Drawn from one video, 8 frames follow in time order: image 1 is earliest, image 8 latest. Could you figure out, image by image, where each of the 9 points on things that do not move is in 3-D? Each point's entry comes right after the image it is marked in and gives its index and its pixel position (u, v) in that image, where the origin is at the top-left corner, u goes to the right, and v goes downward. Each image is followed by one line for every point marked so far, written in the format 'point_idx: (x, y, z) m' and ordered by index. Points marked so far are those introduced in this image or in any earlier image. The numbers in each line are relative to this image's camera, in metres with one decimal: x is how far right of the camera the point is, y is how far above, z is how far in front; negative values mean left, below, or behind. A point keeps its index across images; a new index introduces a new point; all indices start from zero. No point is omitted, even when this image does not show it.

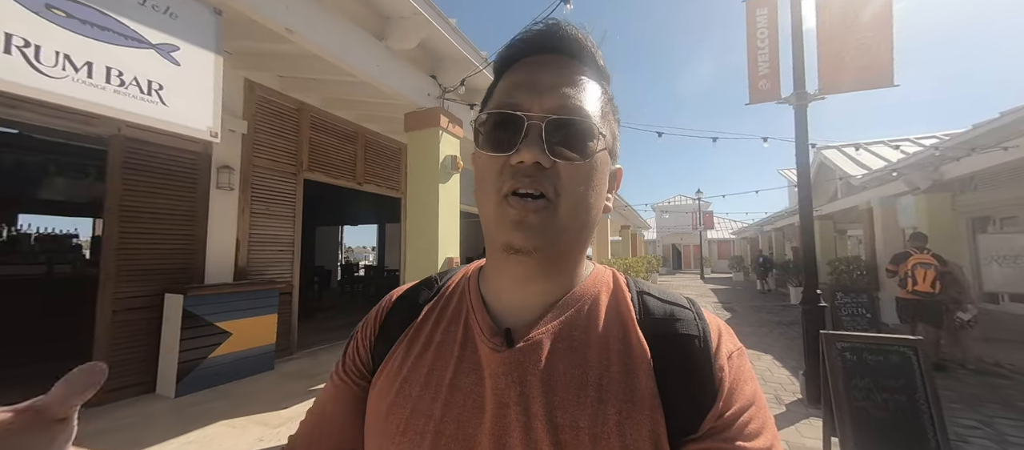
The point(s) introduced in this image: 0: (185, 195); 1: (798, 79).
0: (-3.6, +0.3, +4.0) m
1: (+3.3, +1.7, +4.3) m
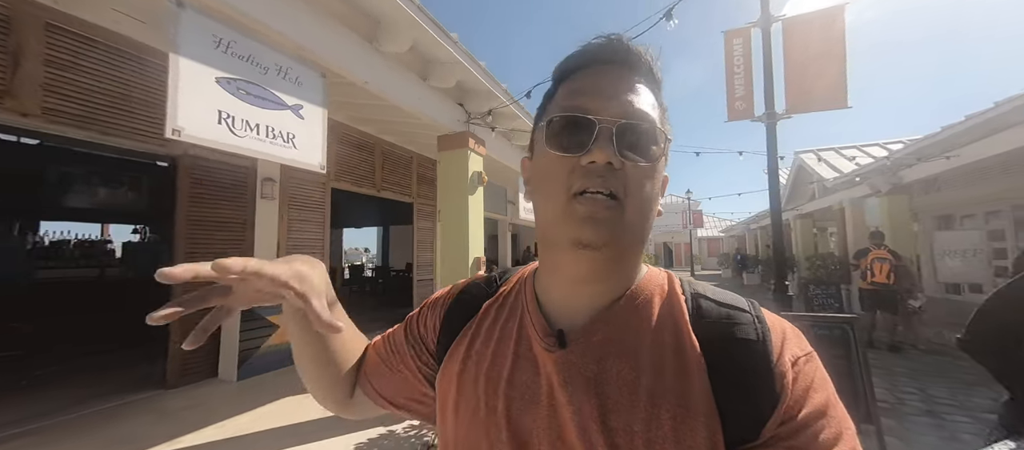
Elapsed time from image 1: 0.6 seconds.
0: (-3.4, +0.2, +4.6) m
1: (+3.4, +1.7, +5.0) m
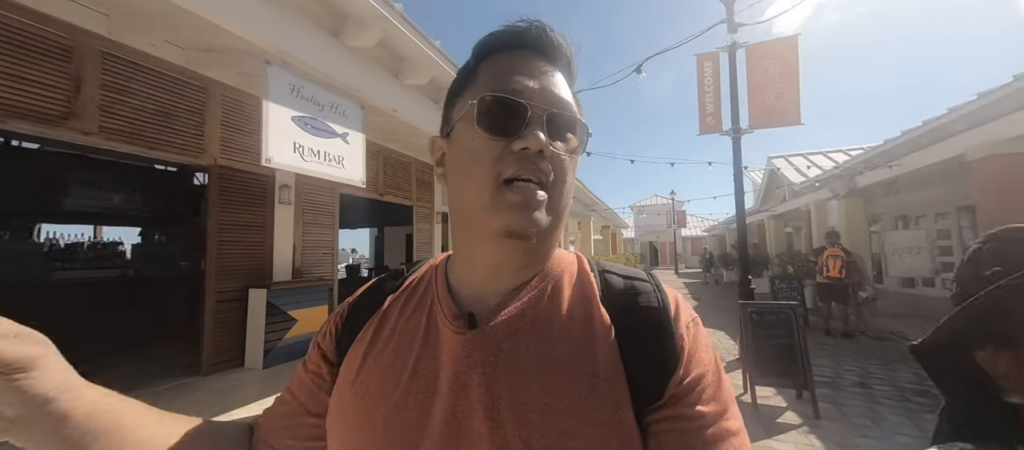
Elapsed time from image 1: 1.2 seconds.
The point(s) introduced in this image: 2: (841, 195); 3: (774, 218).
0: (-3.5, +0.2, +5.0) m
1: (+3.4, +1.6, +5.6) m
2: (+7.6, +0.7, +8.6) m
3: (+9.2, +0.3, +13.0) m
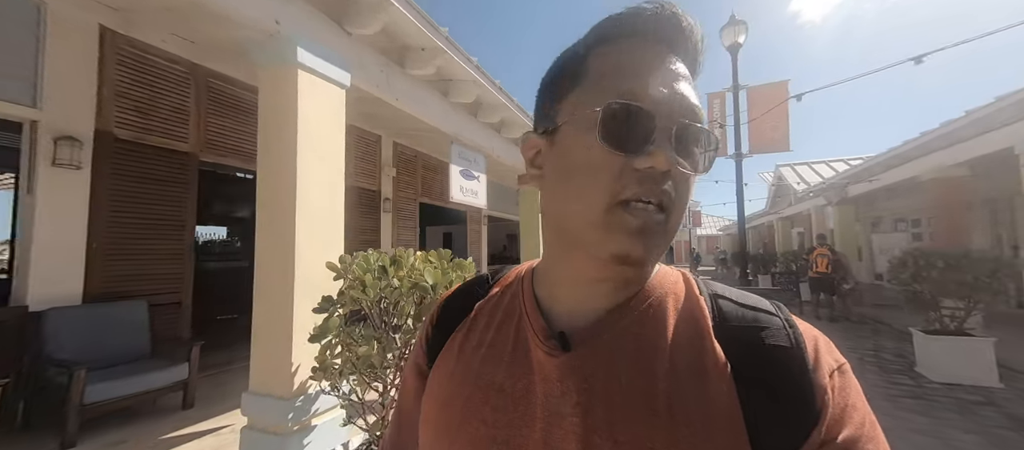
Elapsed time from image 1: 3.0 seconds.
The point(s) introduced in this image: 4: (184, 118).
0: (-2.6, +0.1, +6.7) m
1: (+4.3, +1.6, +7.1) m
2: (+8.6, +0.6, +9.9) m
3: (+10.4, +0.2, +14.3) m
4: (-3.6, +1.2, +4.0) m
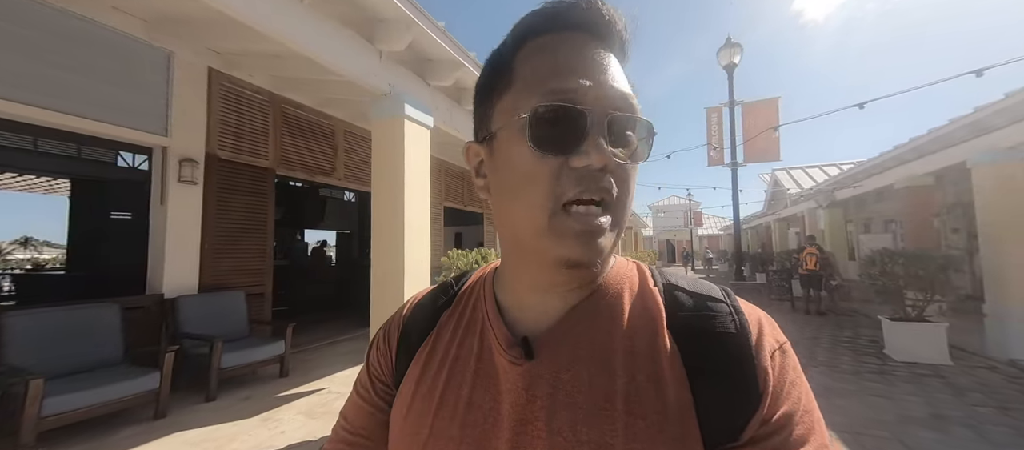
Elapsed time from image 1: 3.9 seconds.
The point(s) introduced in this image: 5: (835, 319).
0: (-2.2, +0.1, +7.5) m
1: (+4.7, +1.5, +7.9) m
2: (+9.0, +0.6, +10.6) m
3: (+10.8, +0.2, +15.0) m
4: (-3.2, +1.1, +4.8) m
5: (+6.9, -2.0, +7.9) m
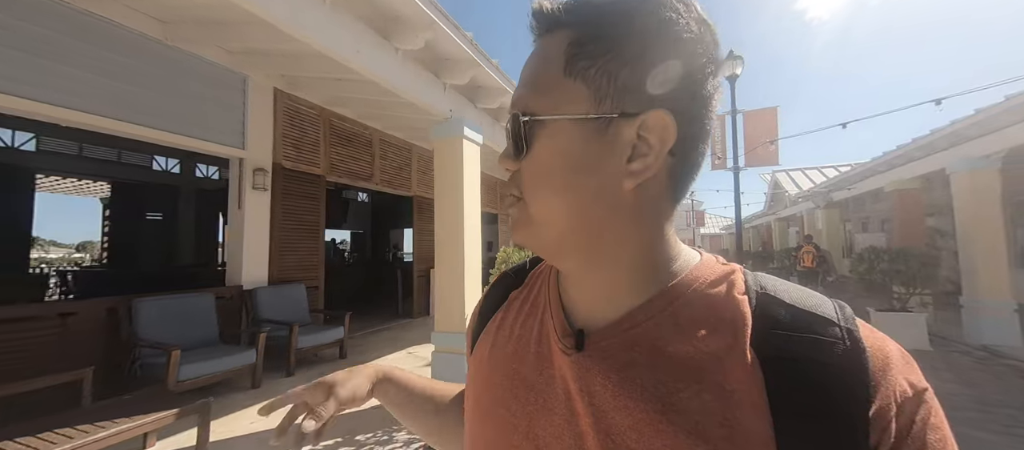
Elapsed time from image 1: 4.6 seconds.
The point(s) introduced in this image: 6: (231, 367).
0: (-1.8, +0.1, +8.1) m
1: (+5.1, +1.5, +8.4) m
2: (+9.4, +0.6, +11.2) m
3: (+11.2, +0.2, +15.6) m
4: (-2.9, +1.1, +5.4) m
5: (+7.3, -2.0, +8.5) m
6: (-2.6, -1.3, +3.5) m
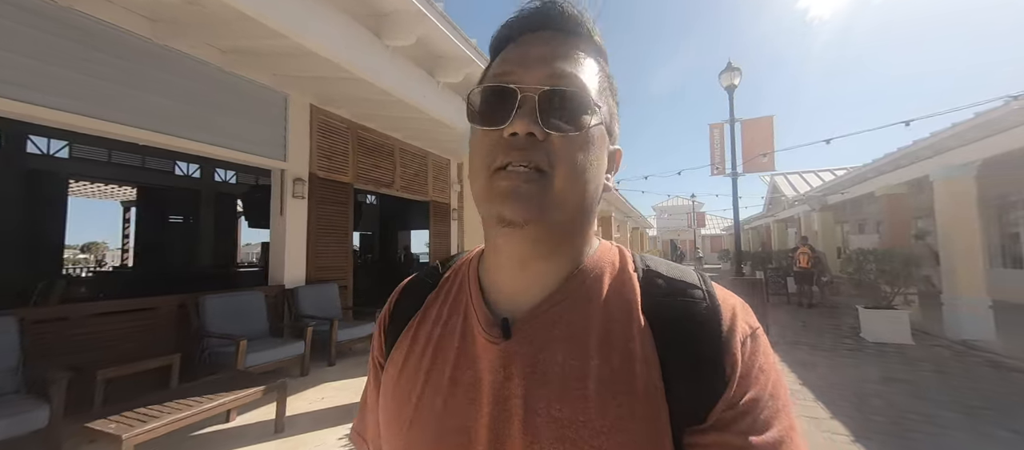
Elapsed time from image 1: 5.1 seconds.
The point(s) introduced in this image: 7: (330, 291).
0: (-1.6, 0.0, +8.6) m
1: (+5.3, +1.5, +8.9) m
2: (+9.7, +0.5, +11.6) m
3: (+11.5, +0.1, +16.0) m
4: (-2.6, +1.1, +5.9) m
5: (+7.5, -2.1, +8.9) m
6: (-2.4, -1.4, +3.9) m
7: (-2.6, -0.9, +5.2) m
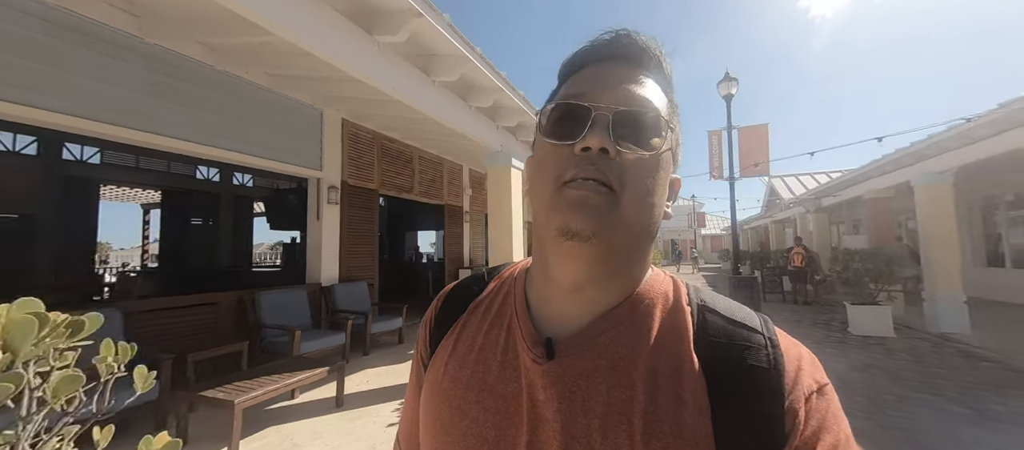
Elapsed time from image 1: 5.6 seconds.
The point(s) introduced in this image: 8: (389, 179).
0: (-1.3, 0.0, +9.1) m
1: (+5.5, +1.4, +9.4) m
2: (+9.9, +0.5, +12.1) m
3: (+11.7, +0.1, +16.5) m
4: (-2.4, +1.0, +6.4) m
5: (+7.7, -2.1, +9.4) m
6: (-2.2, -1.4, +4.4) m
7: (-2.4, -1.0, +5.7) m
8: (-2.2, +0.8, +6.8) m
